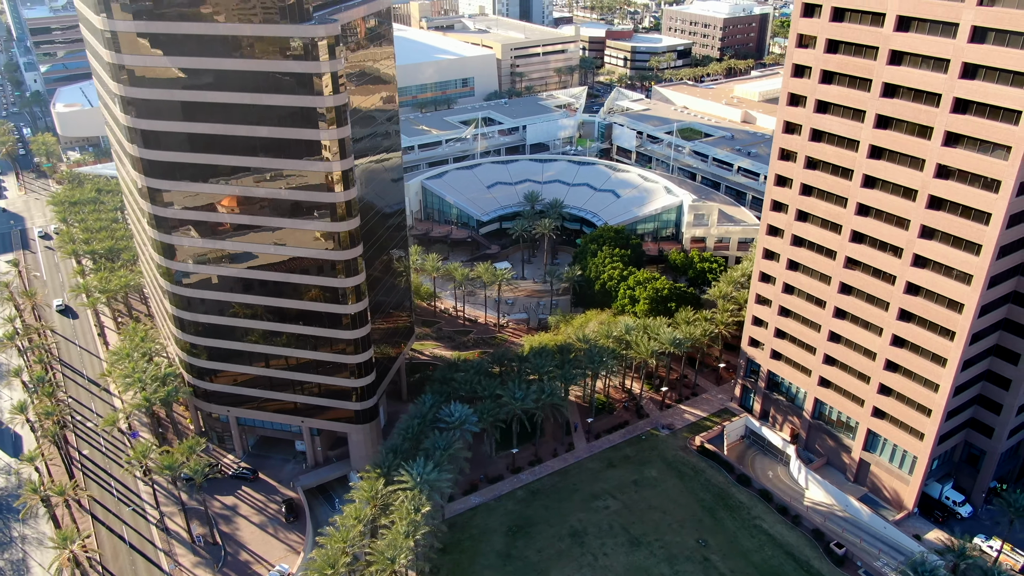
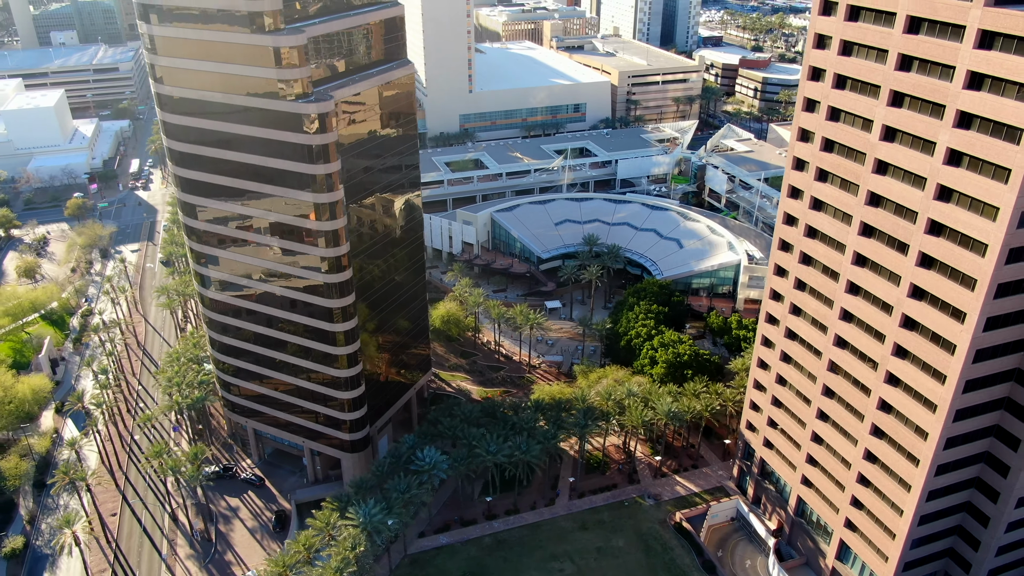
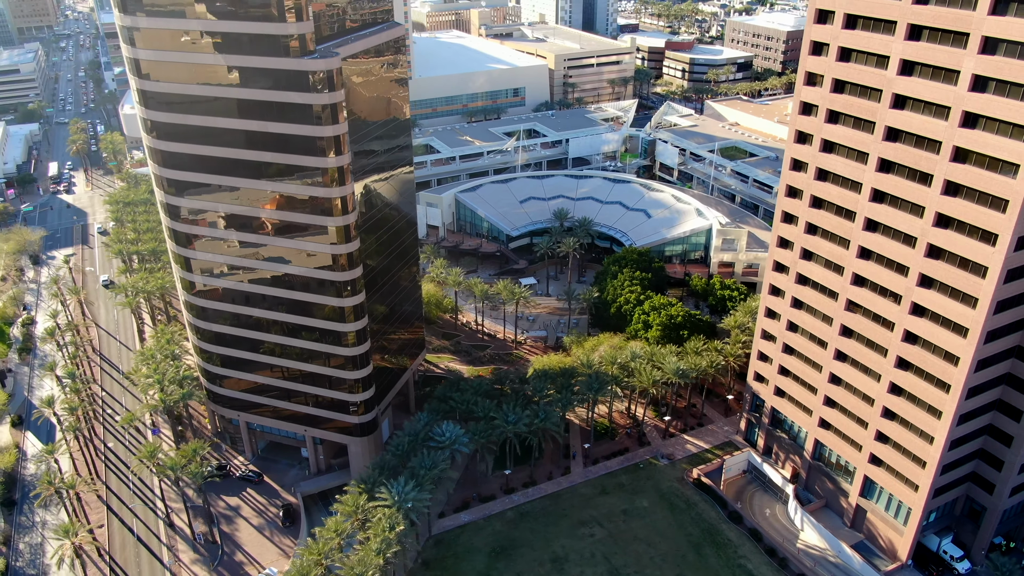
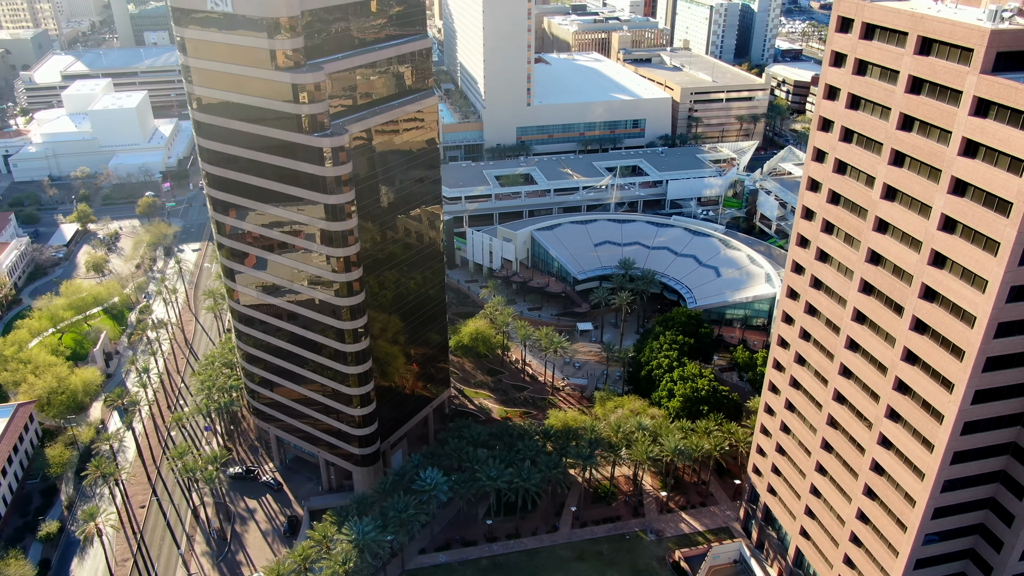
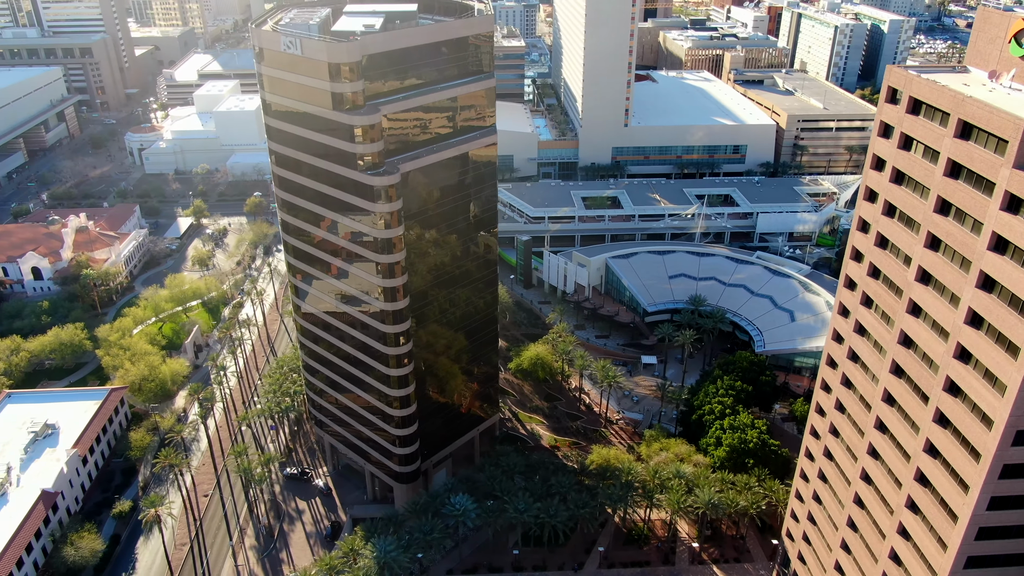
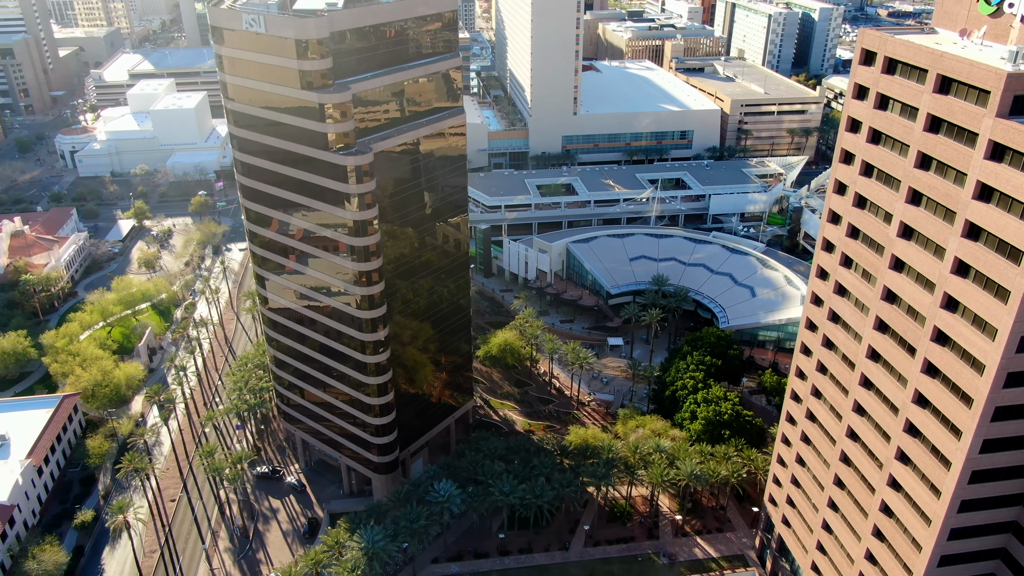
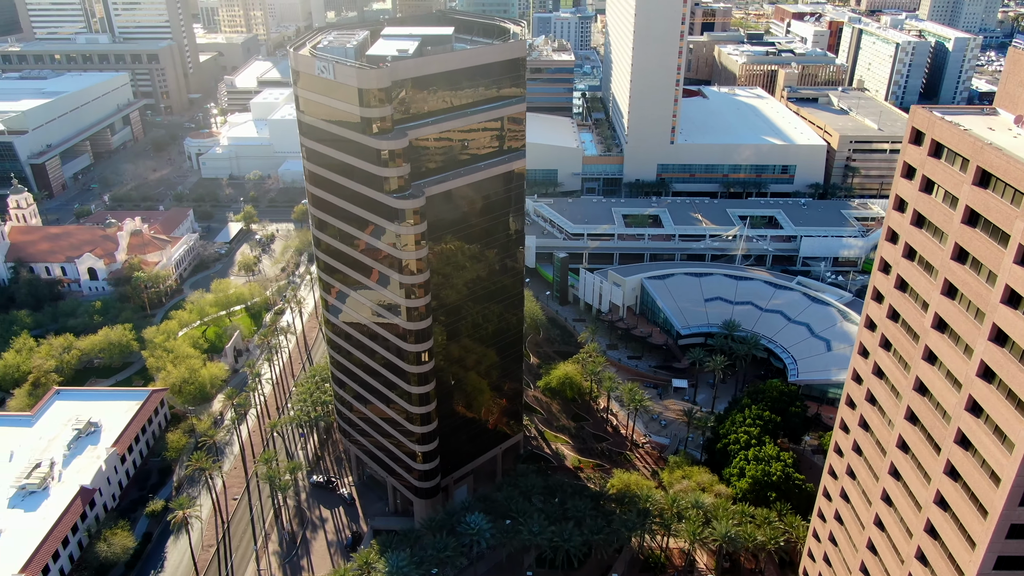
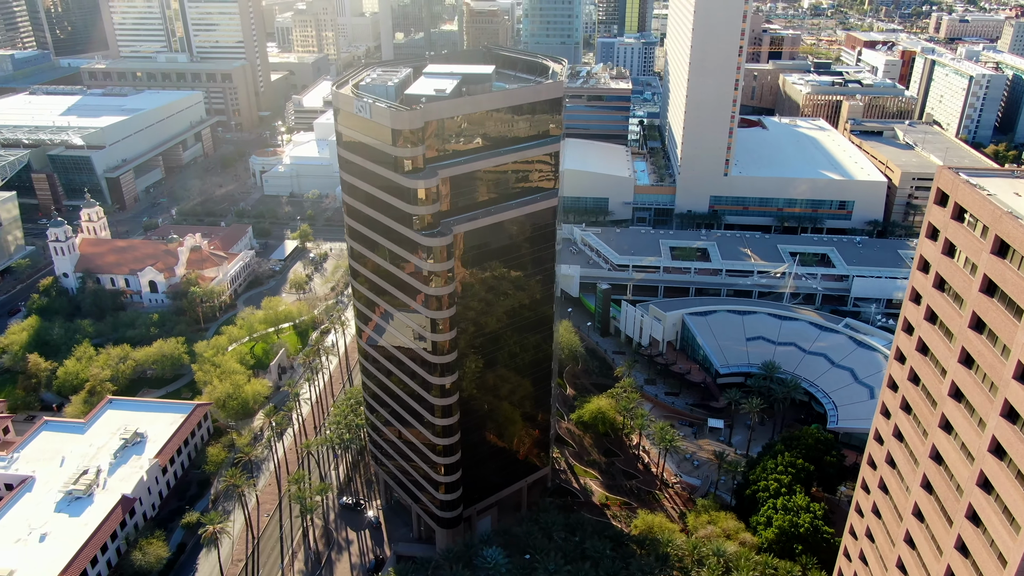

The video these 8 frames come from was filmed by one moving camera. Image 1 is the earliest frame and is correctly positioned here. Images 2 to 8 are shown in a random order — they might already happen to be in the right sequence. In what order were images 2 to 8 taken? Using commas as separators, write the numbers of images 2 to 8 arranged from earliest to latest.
3, 2, 4, 6, 5, 7, 8
